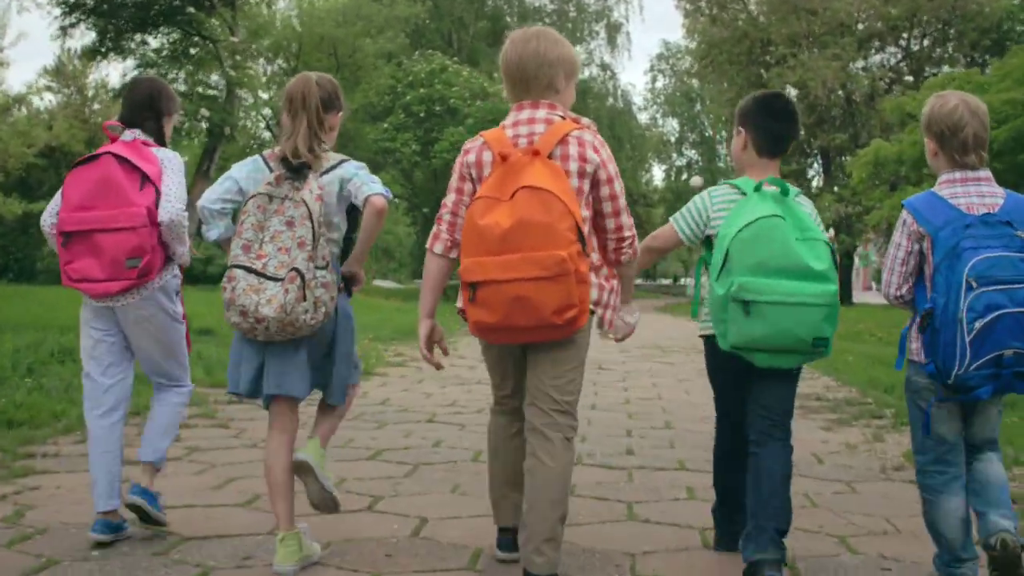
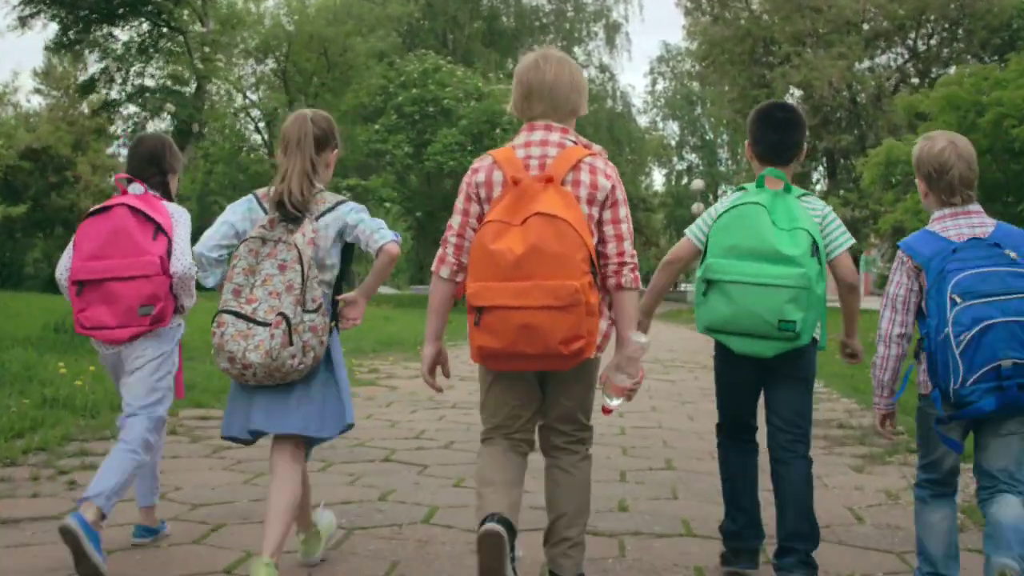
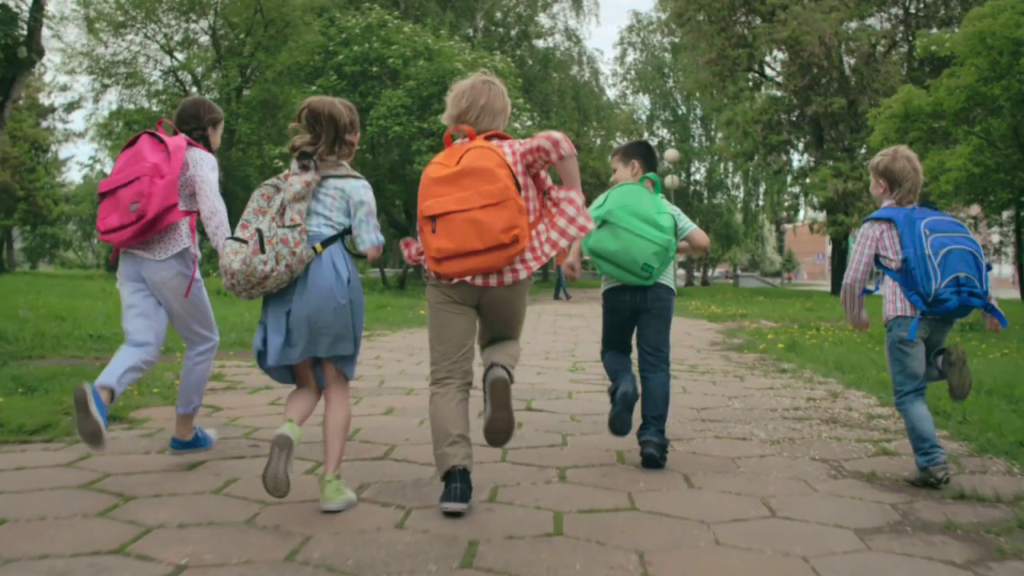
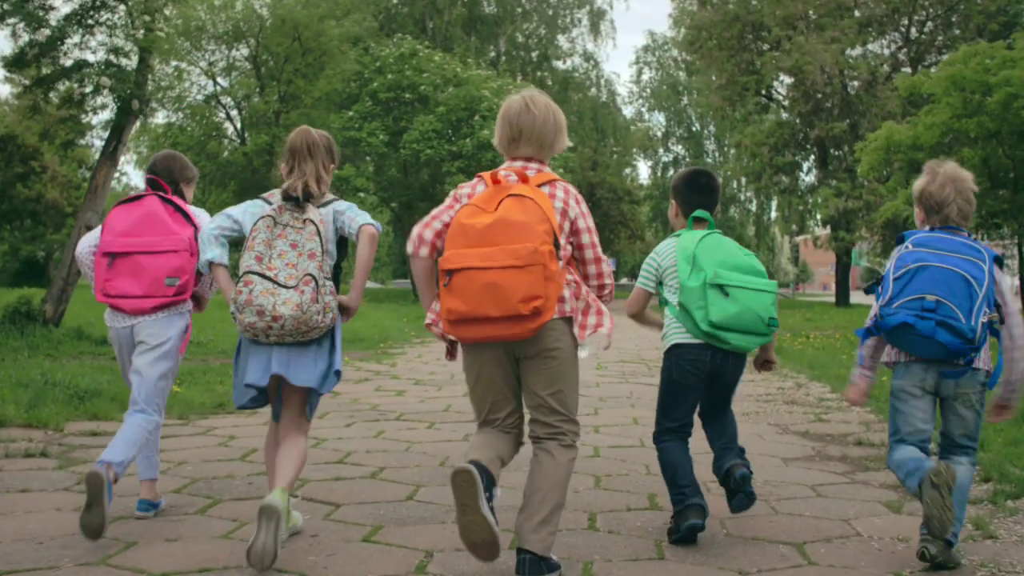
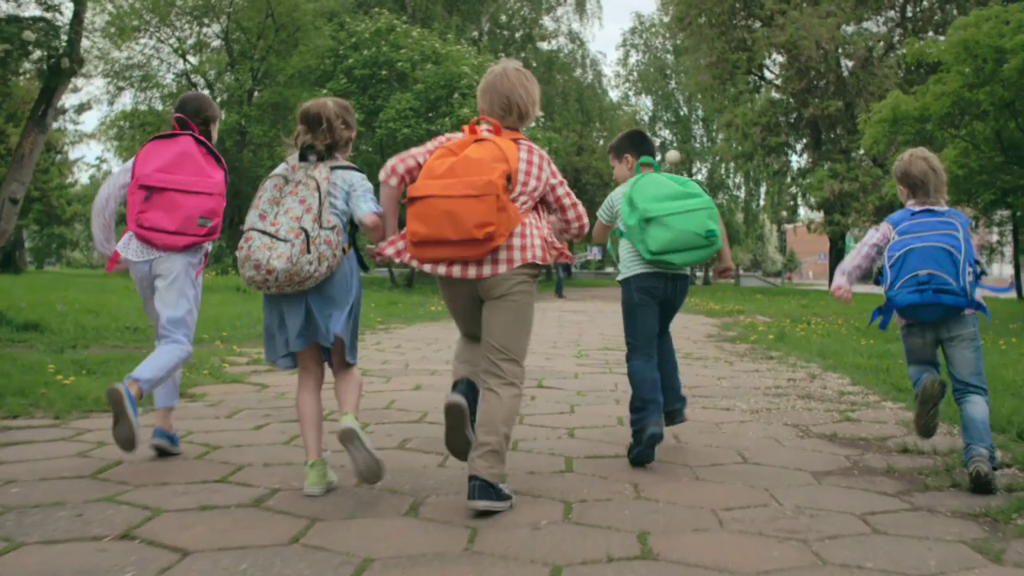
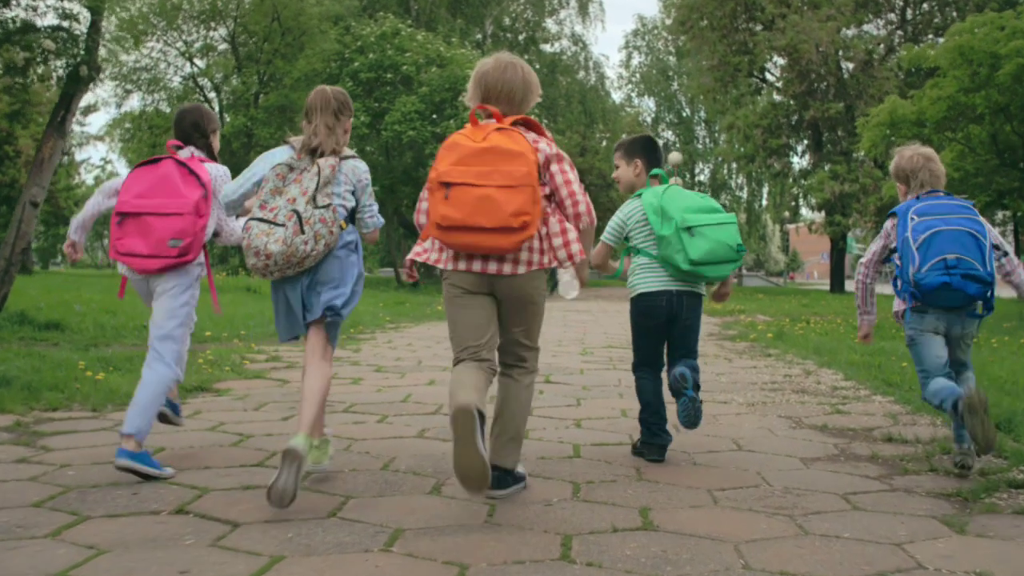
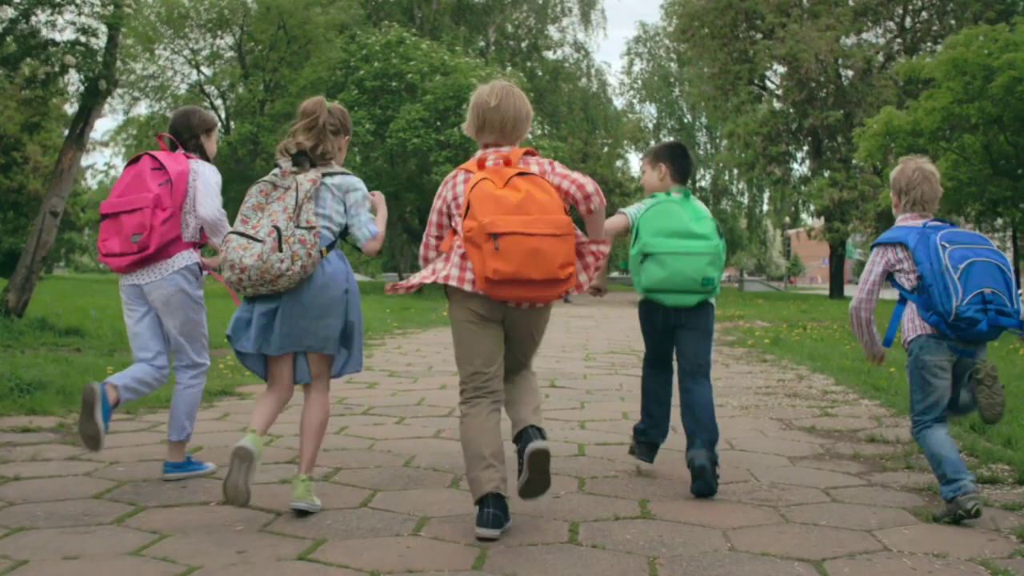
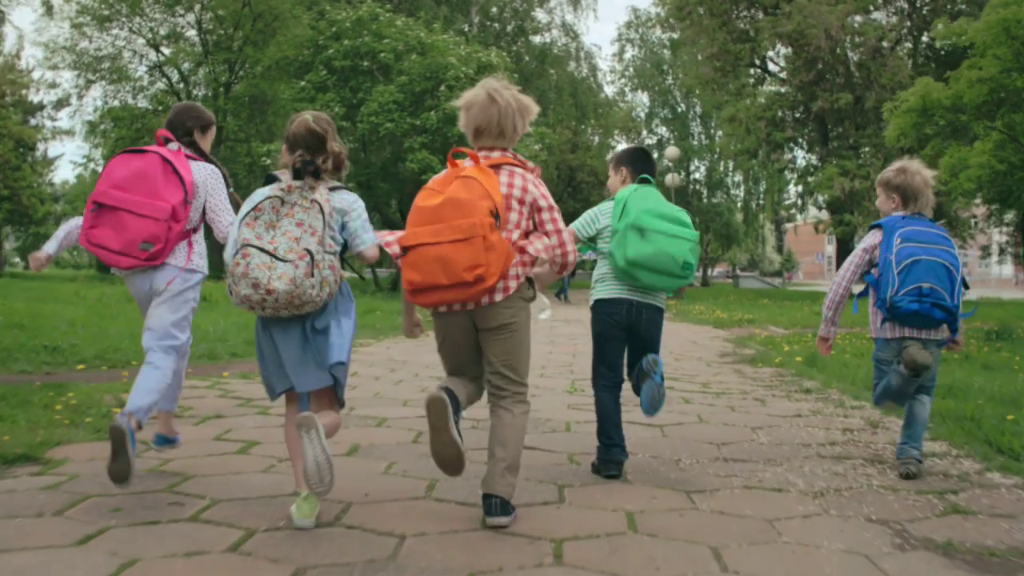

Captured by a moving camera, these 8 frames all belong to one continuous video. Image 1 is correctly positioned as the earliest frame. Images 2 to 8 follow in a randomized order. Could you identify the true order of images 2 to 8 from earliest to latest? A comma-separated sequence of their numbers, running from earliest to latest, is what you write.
2, 4, 7, 6, 5, 3, 8
